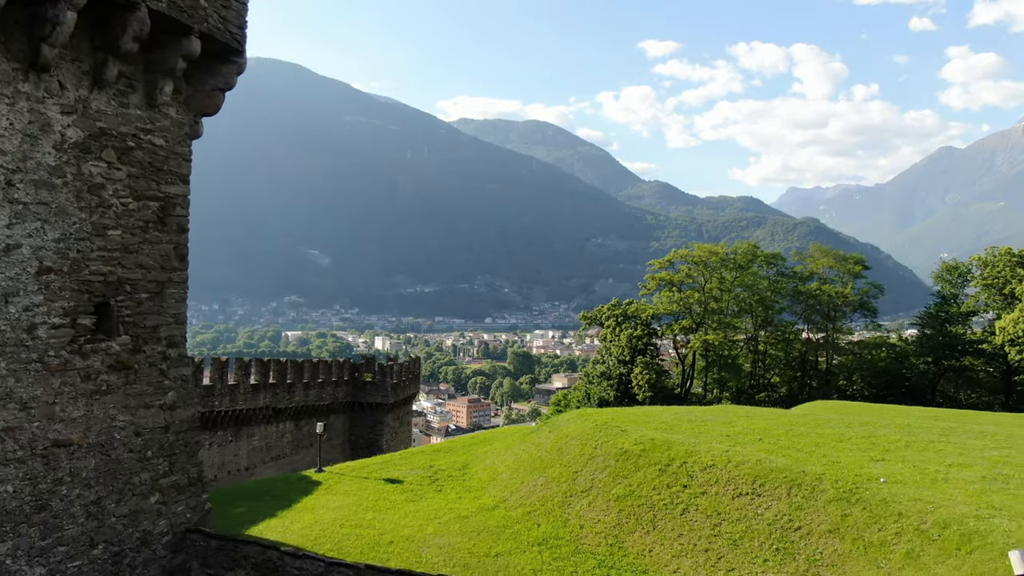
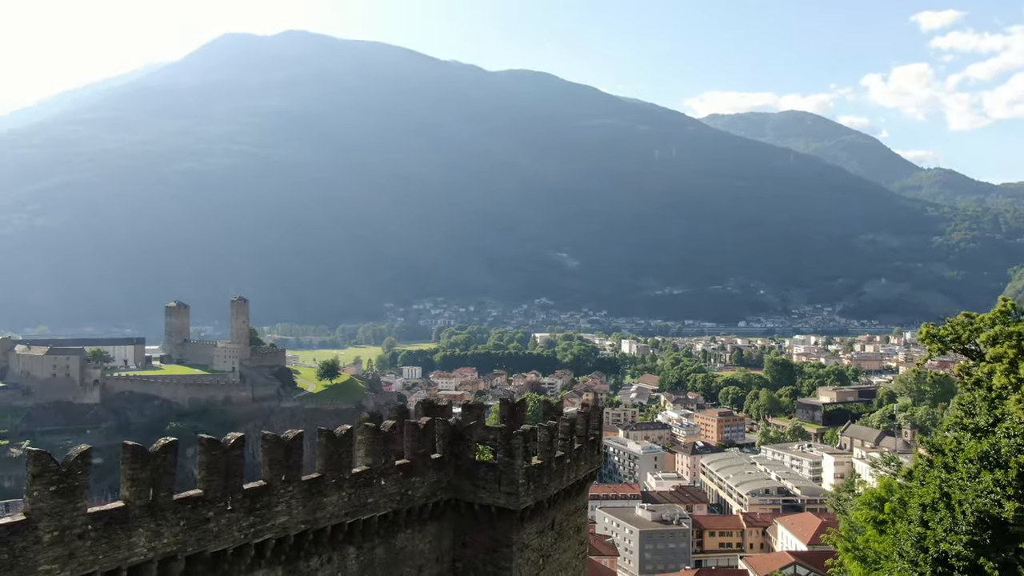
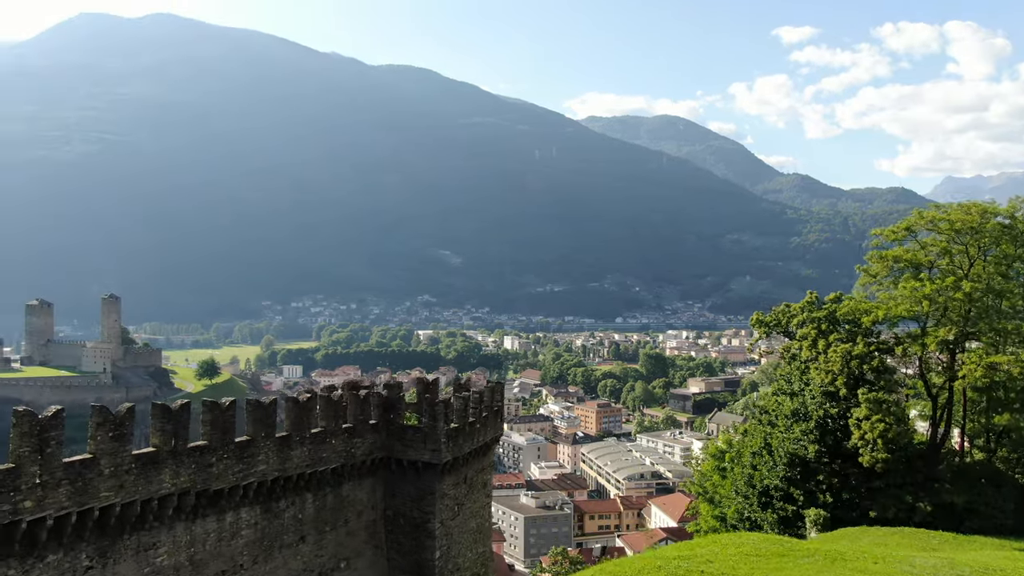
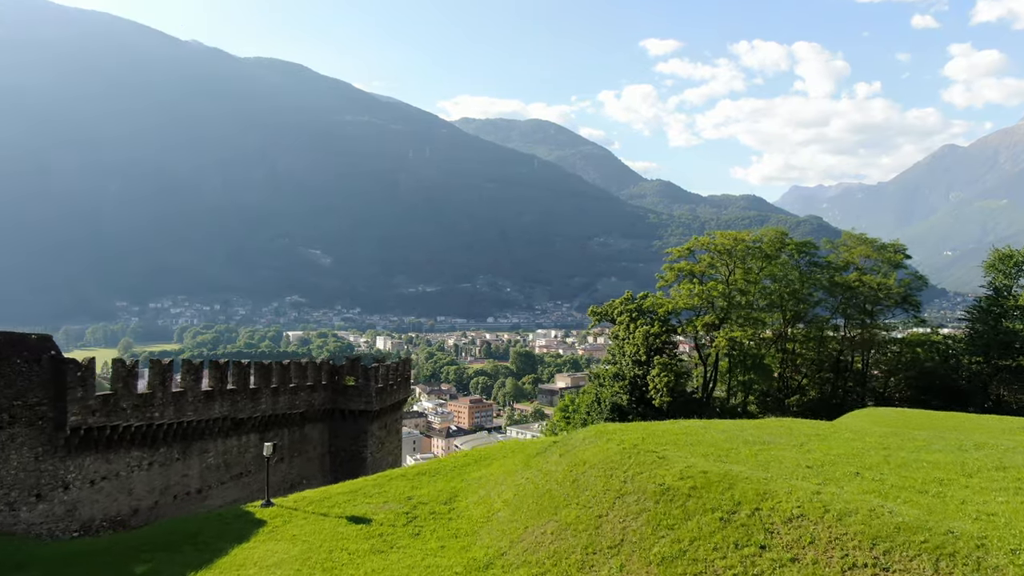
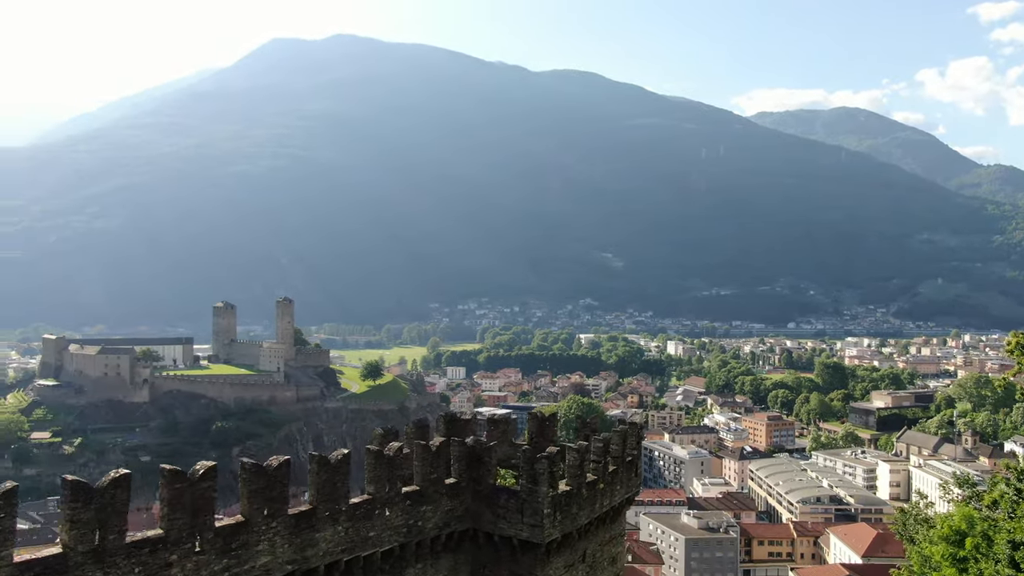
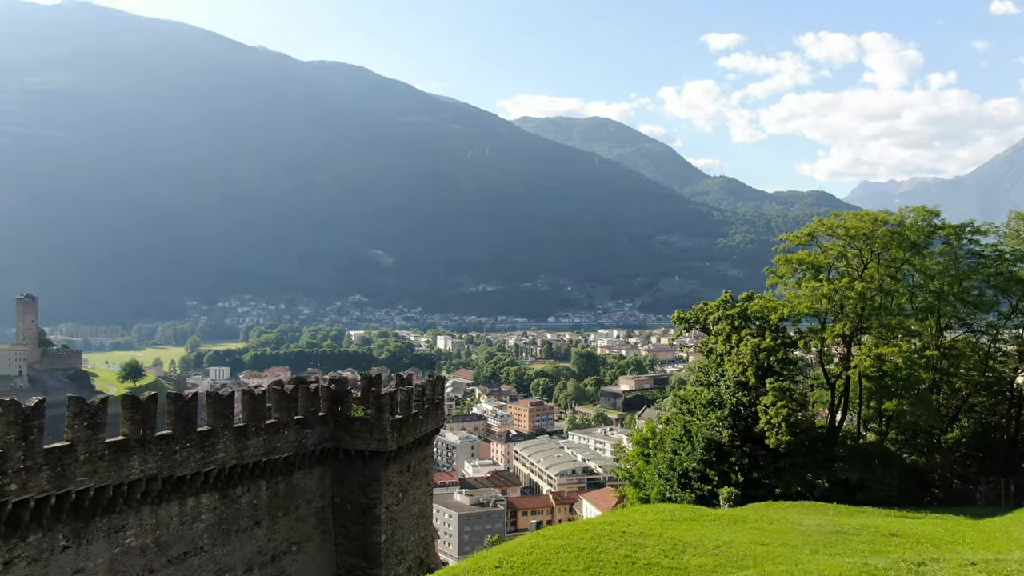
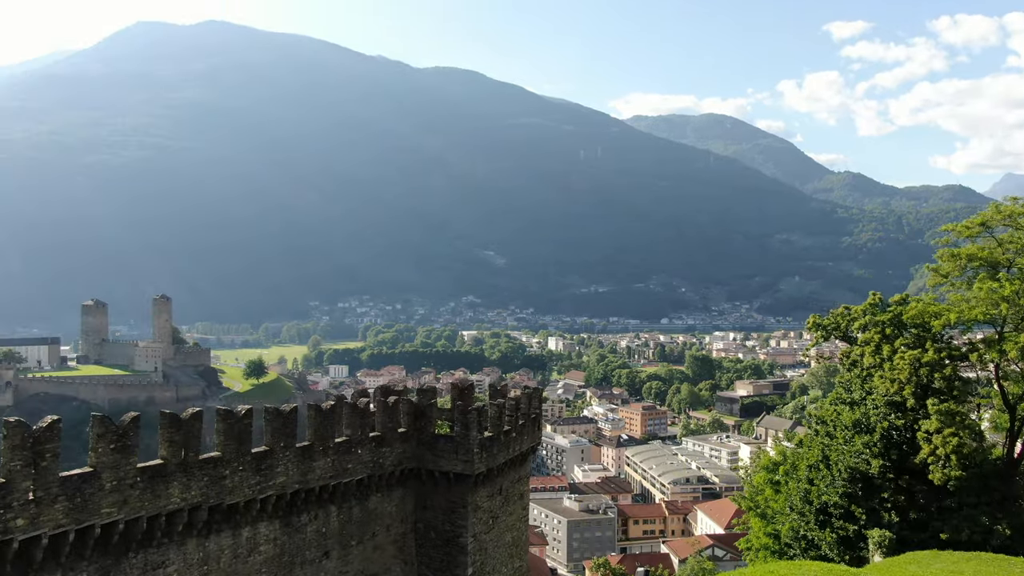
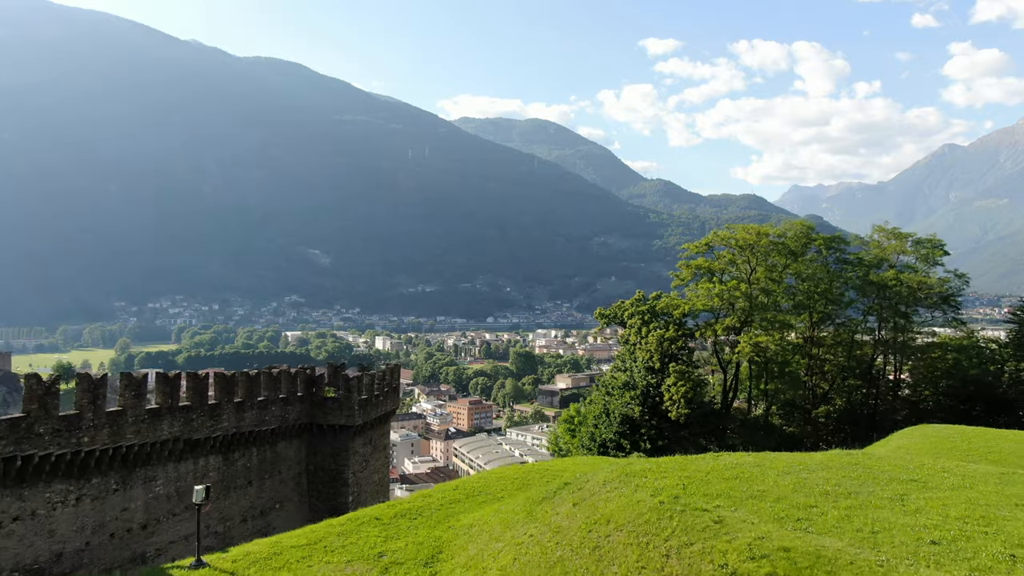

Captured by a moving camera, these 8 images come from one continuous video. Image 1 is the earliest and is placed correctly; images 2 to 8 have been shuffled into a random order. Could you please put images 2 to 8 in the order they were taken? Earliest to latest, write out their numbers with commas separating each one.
4, 8, 6, 3, 7, 2, 5
